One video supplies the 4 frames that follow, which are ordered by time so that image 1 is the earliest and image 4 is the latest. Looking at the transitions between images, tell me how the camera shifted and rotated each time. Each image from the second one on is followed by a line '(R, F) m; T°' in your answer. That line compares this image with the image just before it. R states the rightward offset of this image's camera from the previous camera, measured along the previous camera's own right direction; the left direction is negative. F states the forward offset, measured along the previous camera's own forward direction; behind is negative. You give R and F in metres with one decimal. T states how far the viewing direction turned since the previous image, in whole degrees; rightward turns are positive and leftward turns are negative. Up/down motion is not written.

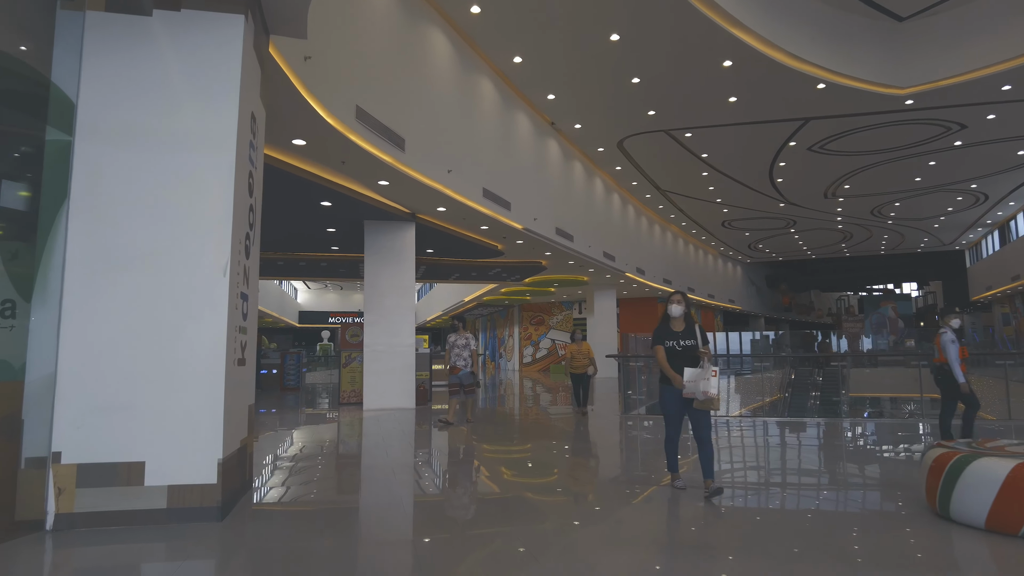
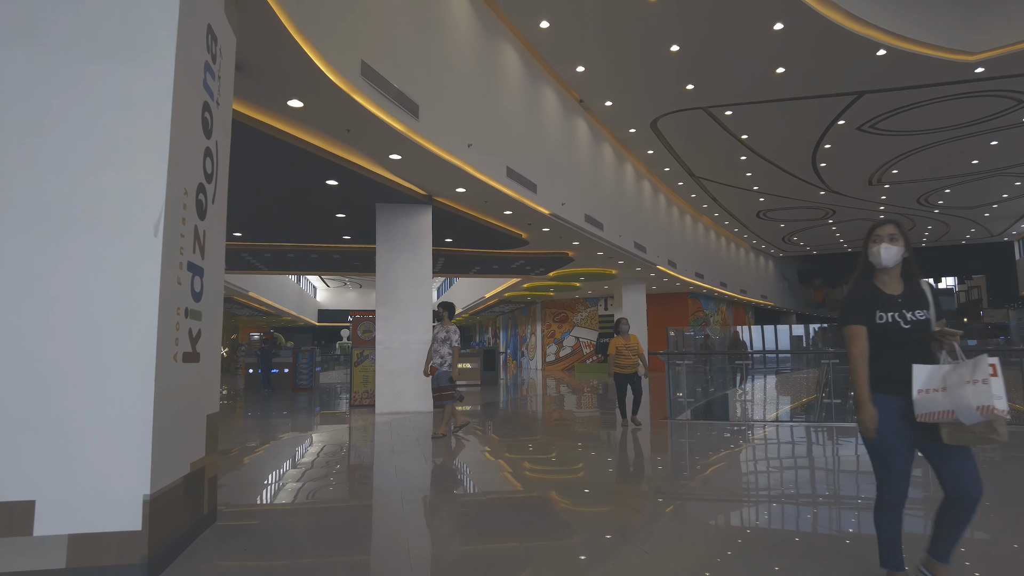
(-0.1, +1.0) m; -2°
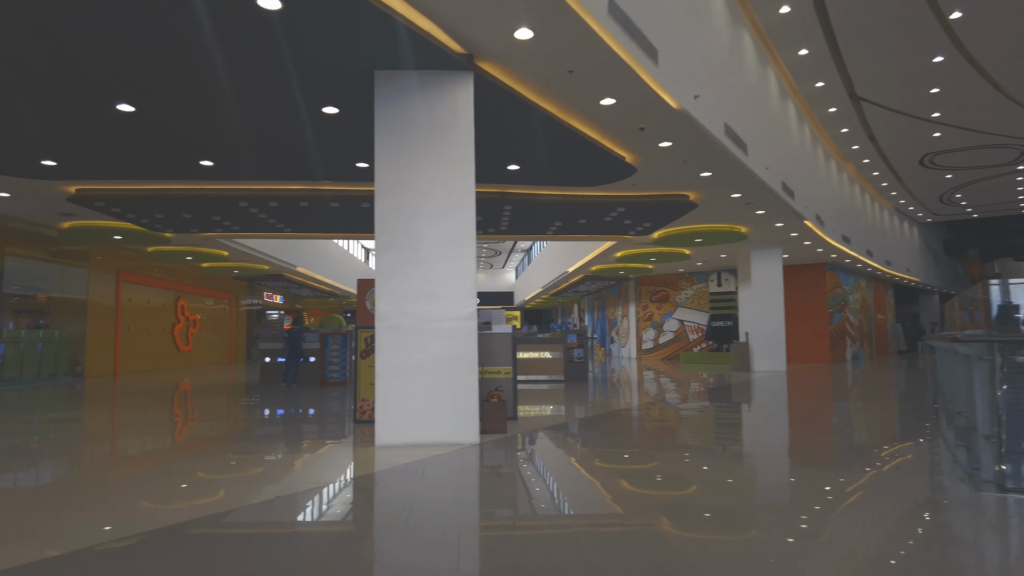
(-0.2, +4.0) m; -7°
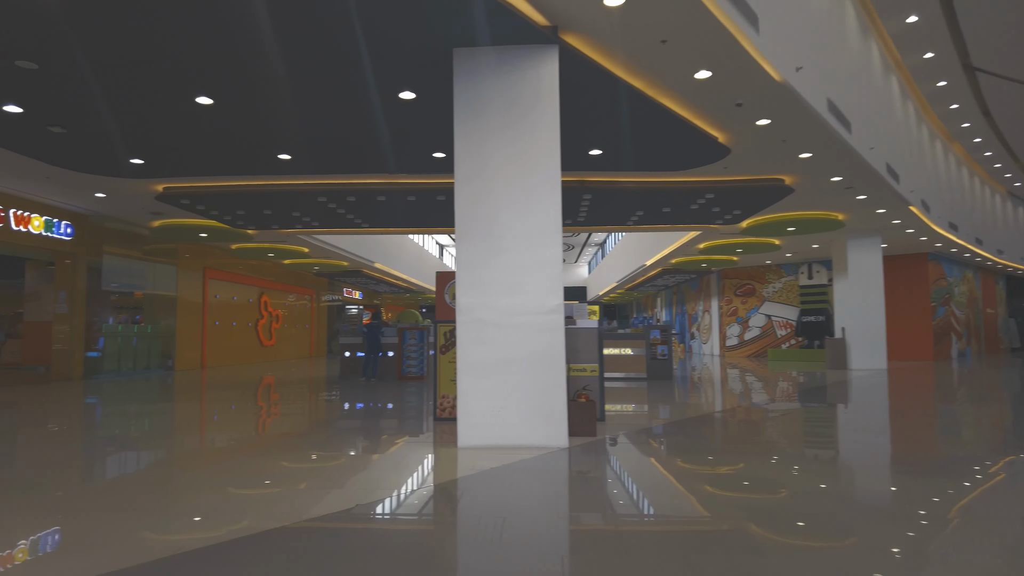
(-0.1, +0.4) m; -6°
